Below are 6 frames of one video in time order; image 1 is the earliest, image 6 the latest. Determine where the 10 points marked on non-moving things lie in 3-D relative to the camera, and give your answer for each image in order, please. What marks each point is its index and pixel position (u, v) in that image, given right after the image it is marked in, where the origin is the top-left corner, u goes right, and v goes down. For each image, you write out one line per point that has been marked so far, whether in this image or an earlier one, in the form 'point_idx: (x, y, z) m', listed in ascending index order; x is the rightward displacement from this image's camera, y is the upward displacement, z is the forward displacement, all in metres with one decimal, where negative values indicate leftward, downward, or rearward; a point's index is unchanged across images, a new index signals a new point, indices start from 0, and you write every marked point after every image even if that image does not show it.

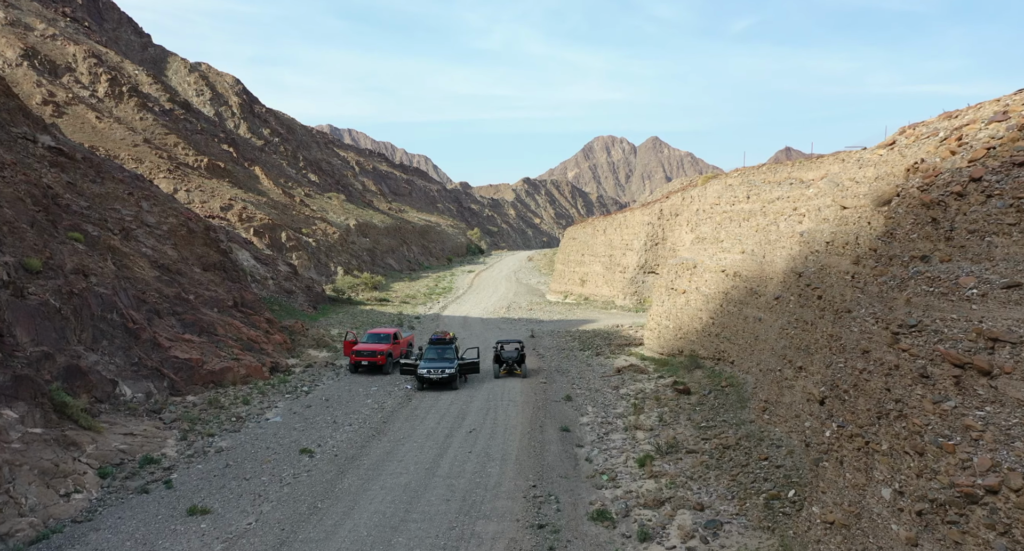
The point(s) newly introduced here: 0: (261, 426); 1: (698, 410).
0: (-6.4, -3.8, +16.3) m
1: (+4.6, -3.3, +15.8) m
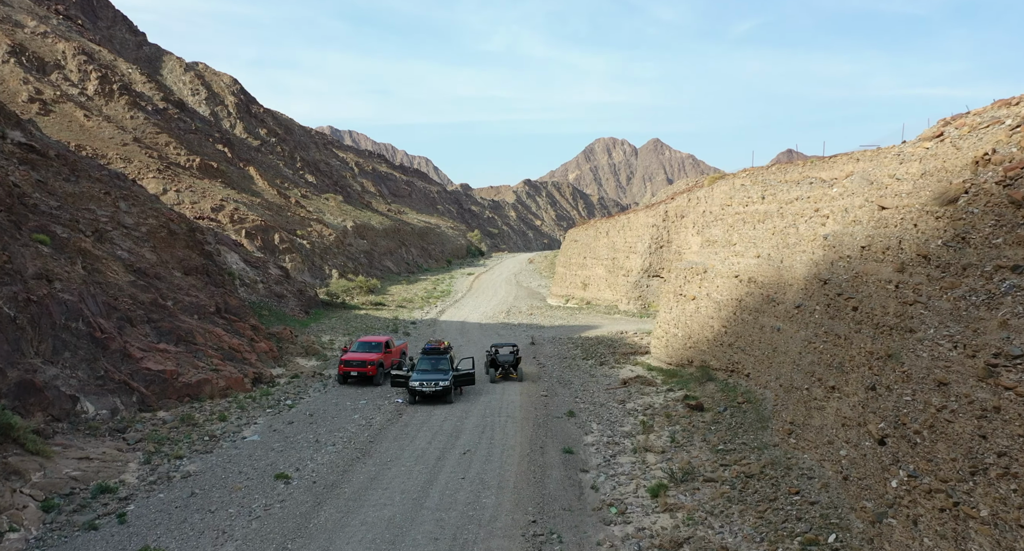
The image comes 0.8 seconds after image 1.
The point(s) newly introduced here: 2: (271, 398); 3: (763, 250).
0: (-6.4, -4.0, +14.9) m
1: (+4.5, -3.5, +14.4) m
2: (-7.1, -3.6, +19.0) m
3: (+7.5, +0.7, +19.1) m
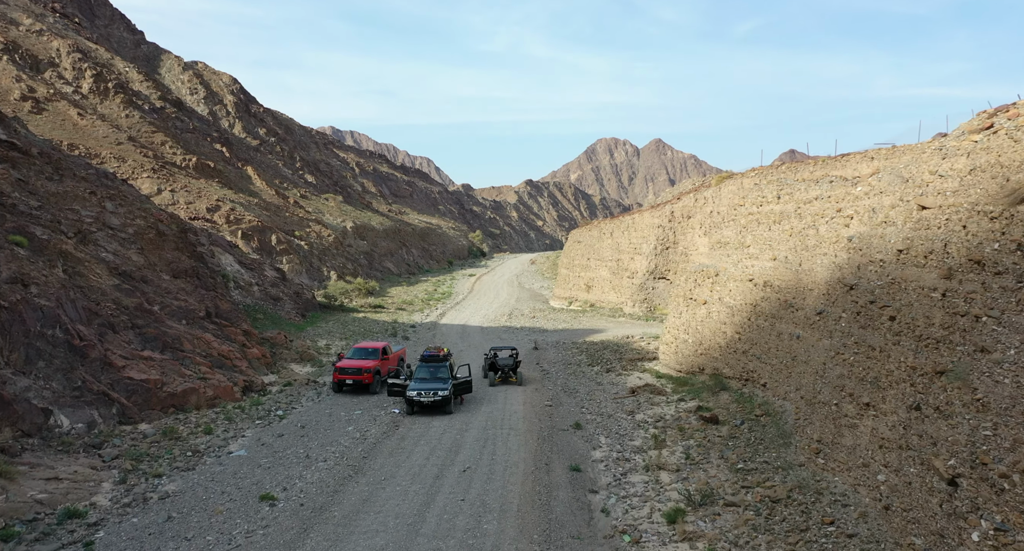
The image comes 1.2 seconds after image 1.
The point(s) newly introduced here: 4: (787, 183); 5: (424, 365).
0: (-6.4, -4.1, +14.0) m
1: (+4.6, -3.6, +13.5) m
2: (-7.0, -3.7, +18.1) m
3: (+7.5, +0.6, +18.1) m
4: (+8.3, +2.8, +19.5) m
5: (-2.6, -2.7, +19.1) m
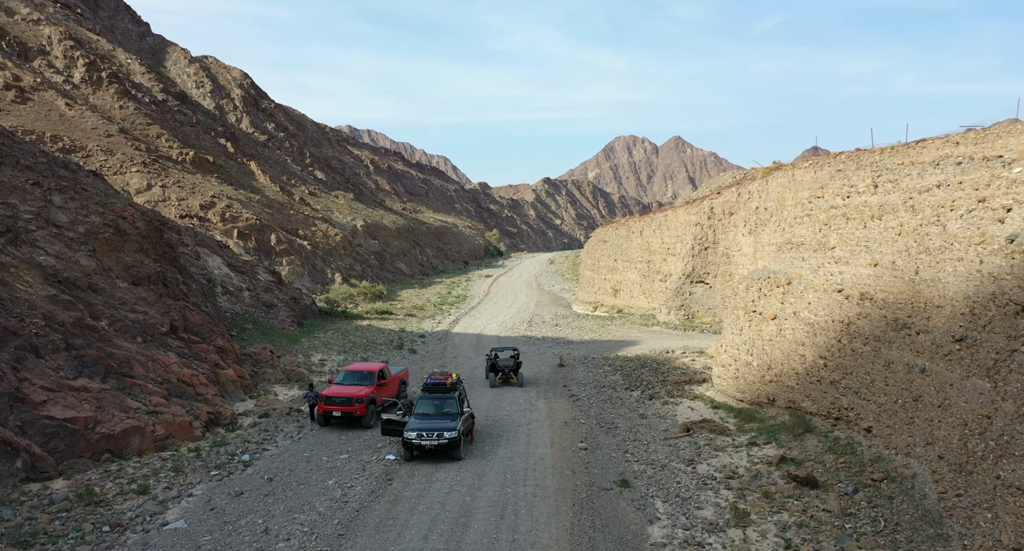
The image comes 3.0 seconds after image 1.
0: (-5.9, -4.3, +10.4) m
1: (+5.0, -3.8, +9.5) m
2: (-6.5, -3.9, +14.5) m
3: (+8.1, +0.4, +14.1) m
4: (+8.9, +2.5, +15.5) m
5: (-2.0, -2.9, +15.4) m
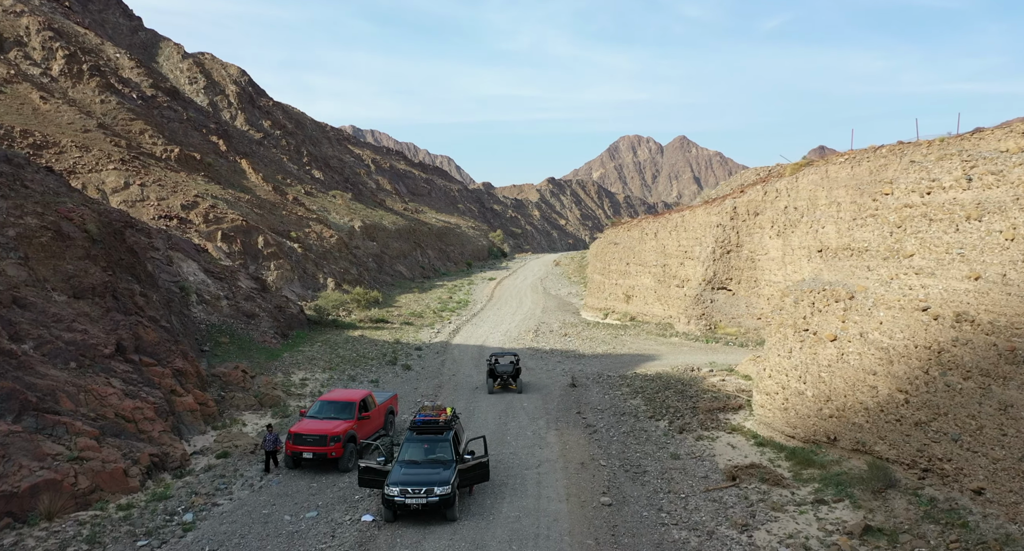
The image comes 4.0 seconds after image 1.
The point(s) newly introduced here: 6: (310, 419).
0: (-5.8, -4.6, +7.6) m
1: (+5.1, -4.1, +6.7) m
2: (-6.4, -4.2, +11.7) m
3: (+8.2, +0.1, +11.2) m
4: (+9.0, +2.3, +12.6) m
5: (-1.9, -3.2, +12.6) m
6: (-4.6, -3.2, +14.6) m
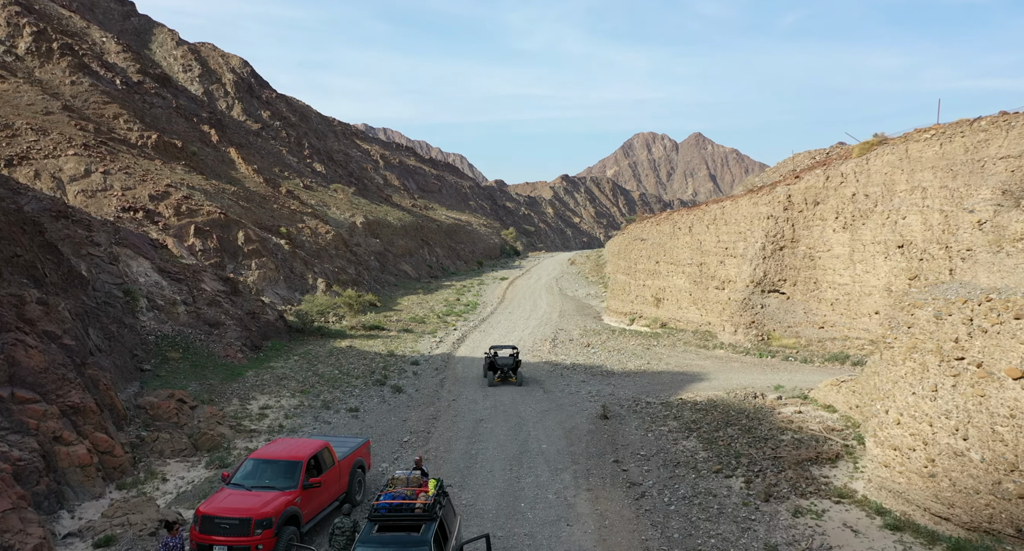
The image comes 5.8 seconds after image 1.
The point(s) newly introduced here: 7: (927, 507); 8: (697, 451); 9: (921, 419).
0: (-5.7, -4.6, +3.0) m
1: (+5.2, -4.1, +1.9) m
2: (-6.2, -4.3, +7.1) m
3: (+8.4, +0.1, +6.3) m
4: (+9.2, +2.2, +7.7) m
5: (-1.7, -3.2, +7.9) m
6: (-4.3, -3.3, +10.0) m
7: (+6.5, -3.6, +10.1) m
8: (+4.1, -3.9, +14.5) m
9: (+6.8, -2.4, +10.9) m
